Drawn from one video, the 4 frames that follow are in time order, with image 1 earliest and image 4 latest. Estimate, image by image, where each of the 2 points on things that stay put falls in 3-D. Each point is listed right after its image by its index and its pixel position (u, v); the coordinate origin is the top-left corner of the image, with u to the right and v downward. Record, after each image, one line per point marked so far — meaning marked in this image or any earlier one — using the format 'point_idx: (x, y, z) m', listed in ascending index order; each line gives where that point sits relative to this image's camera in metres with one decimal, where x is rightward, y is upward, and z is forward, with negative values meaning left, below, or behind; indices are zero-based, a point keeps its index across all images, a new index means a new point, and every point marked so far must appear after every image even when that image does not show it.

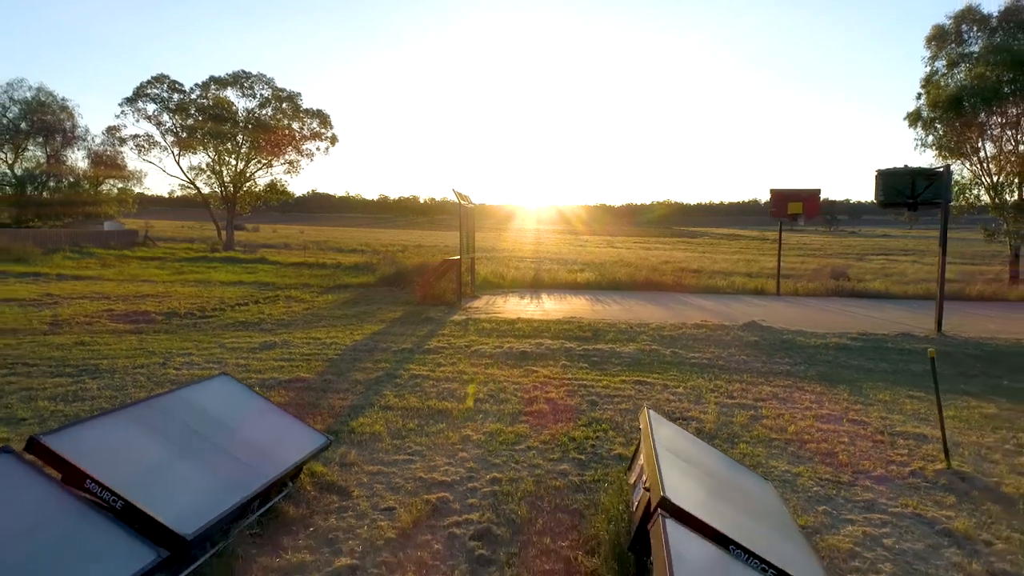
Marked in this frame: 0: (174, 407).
0: (-2.1, -0.7, +4.6) m
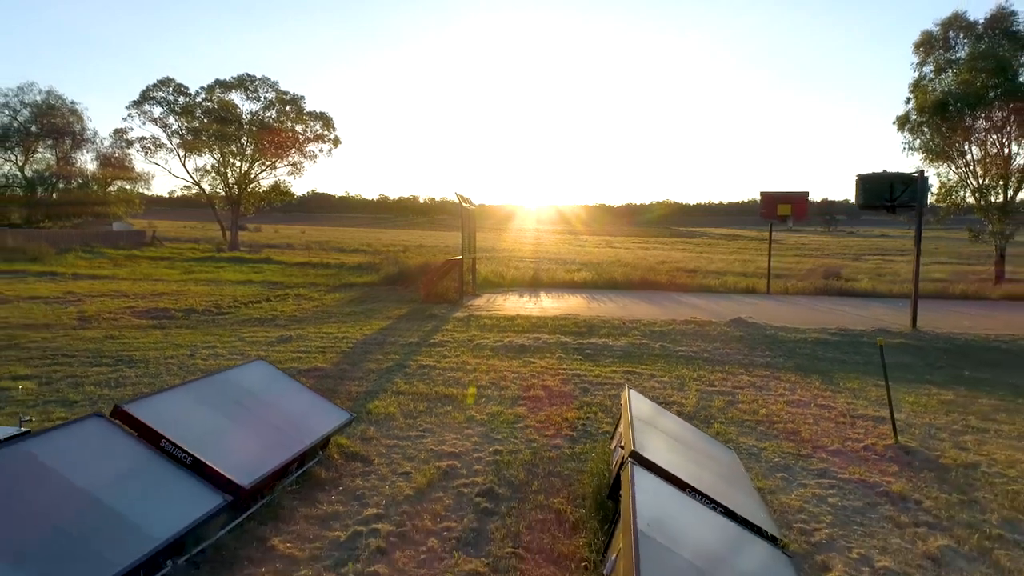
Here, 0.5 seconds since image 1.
0: (-2.1, -0.7, +5.4) m
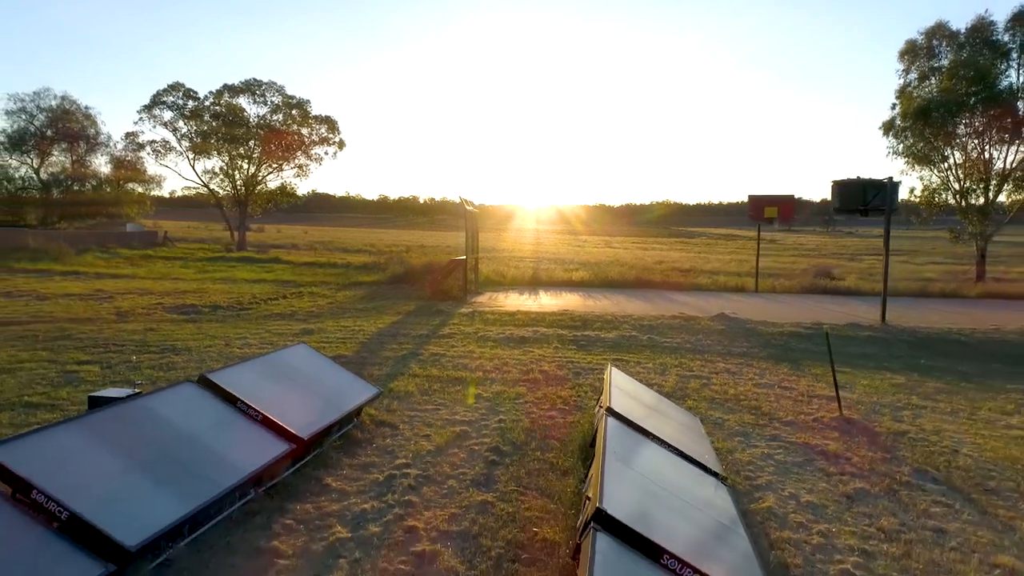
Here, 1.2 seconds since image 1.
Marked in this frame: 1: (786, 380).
0: (-2.1, -0.7, +6.5) m
1: (+3.5, -1.2, +9.6) m
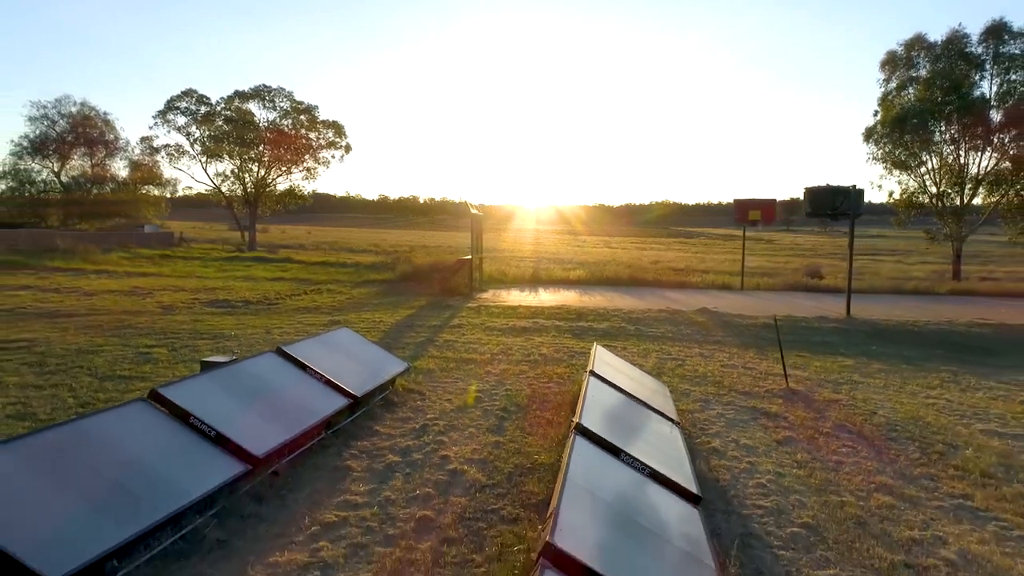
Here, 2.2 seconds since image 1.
0: (-2.0, -0.6, +8.1) m
1: (+3.6, -1.1, +11.2) m
